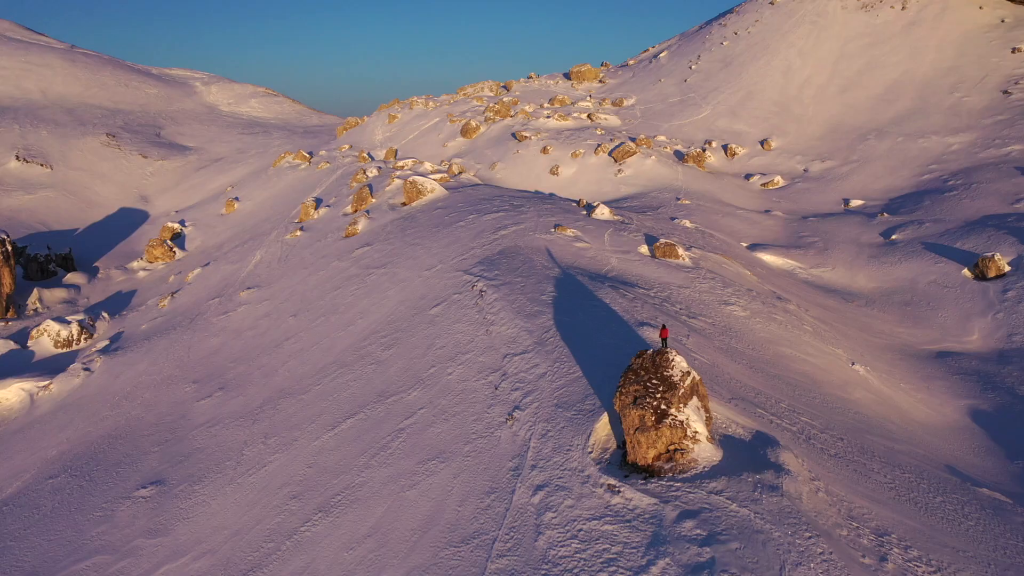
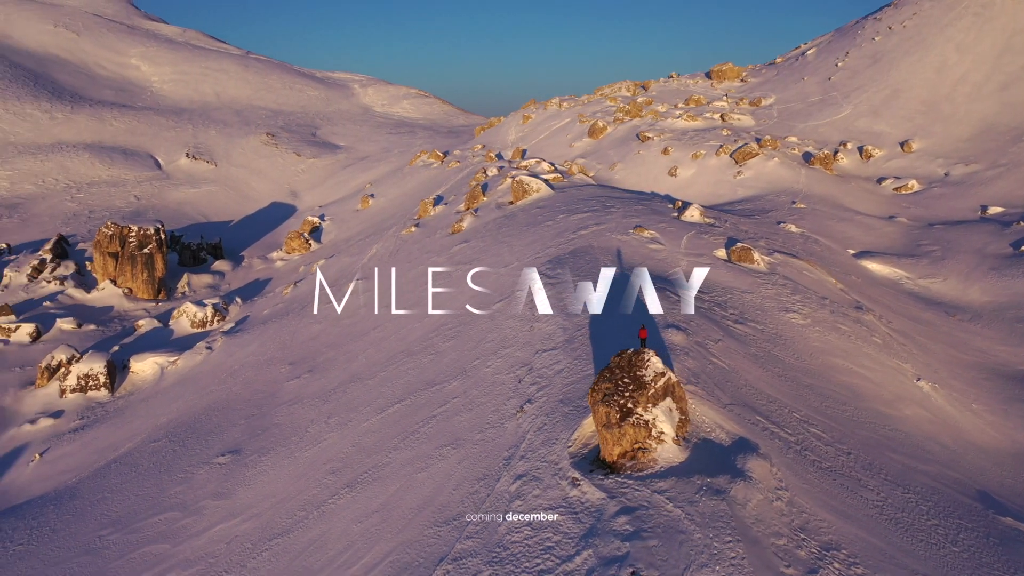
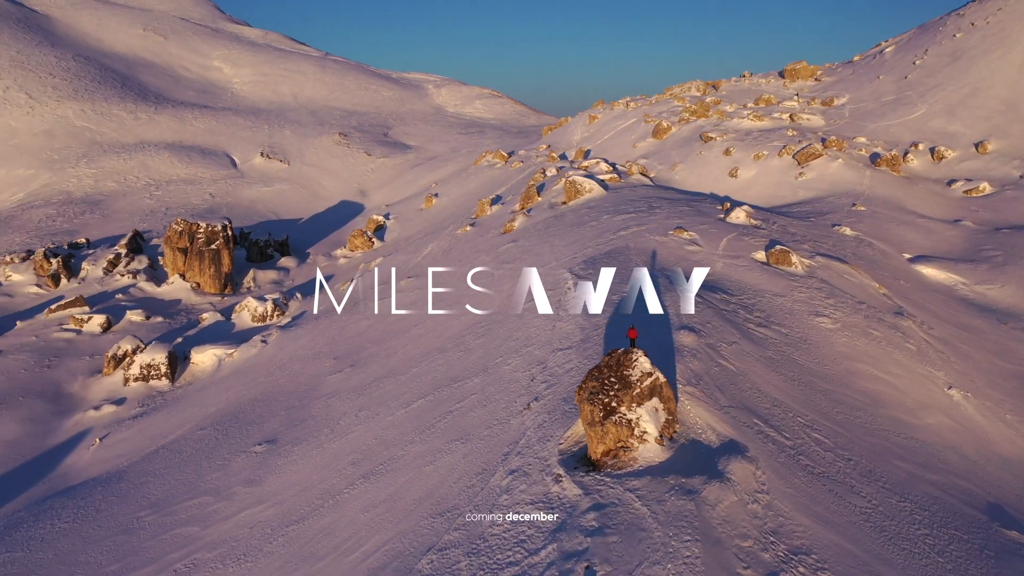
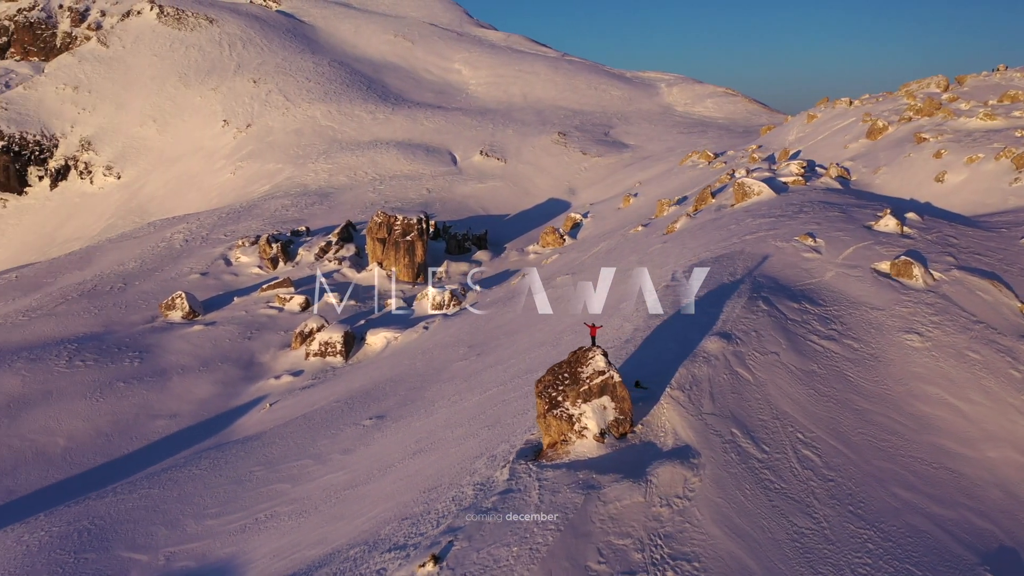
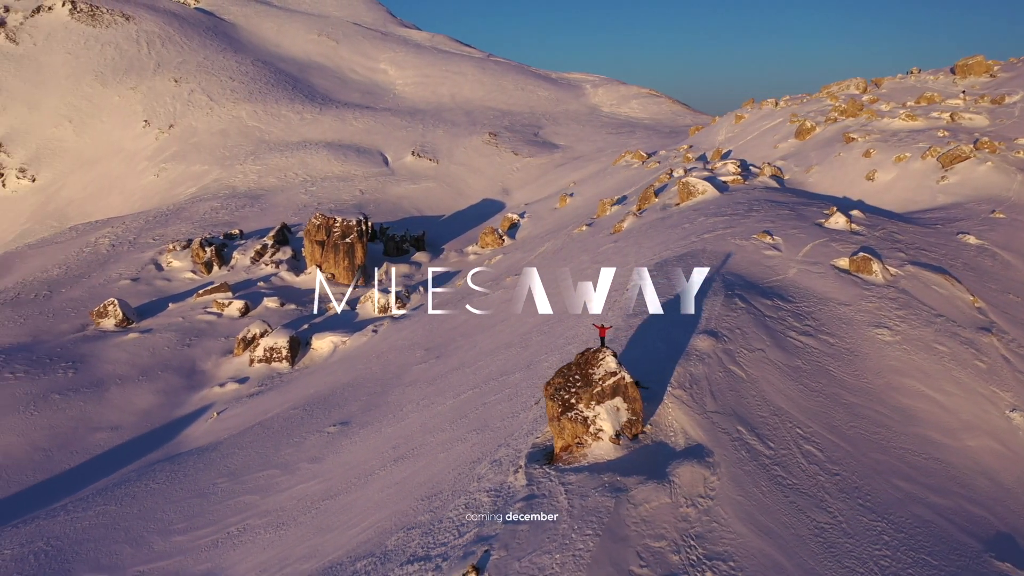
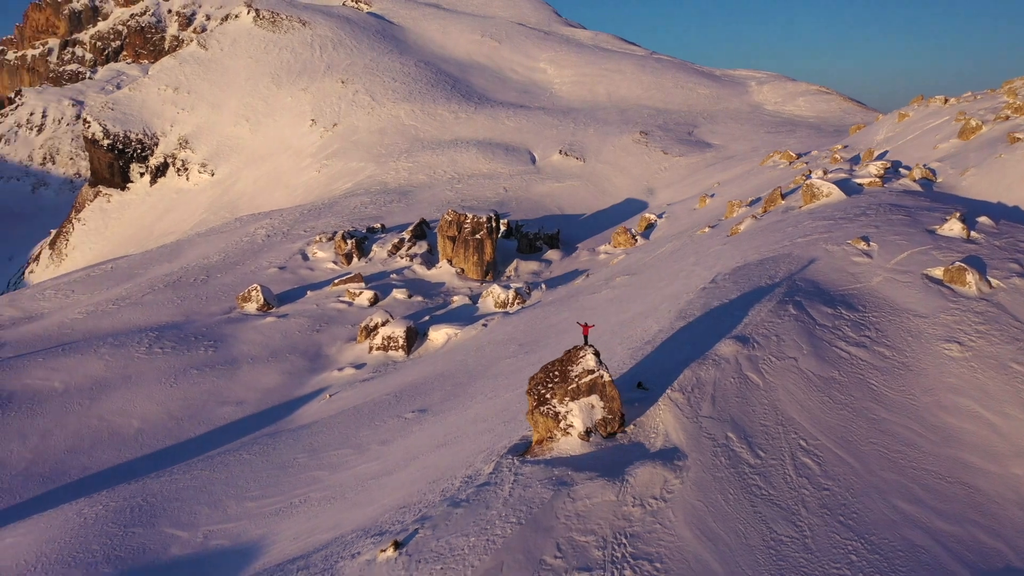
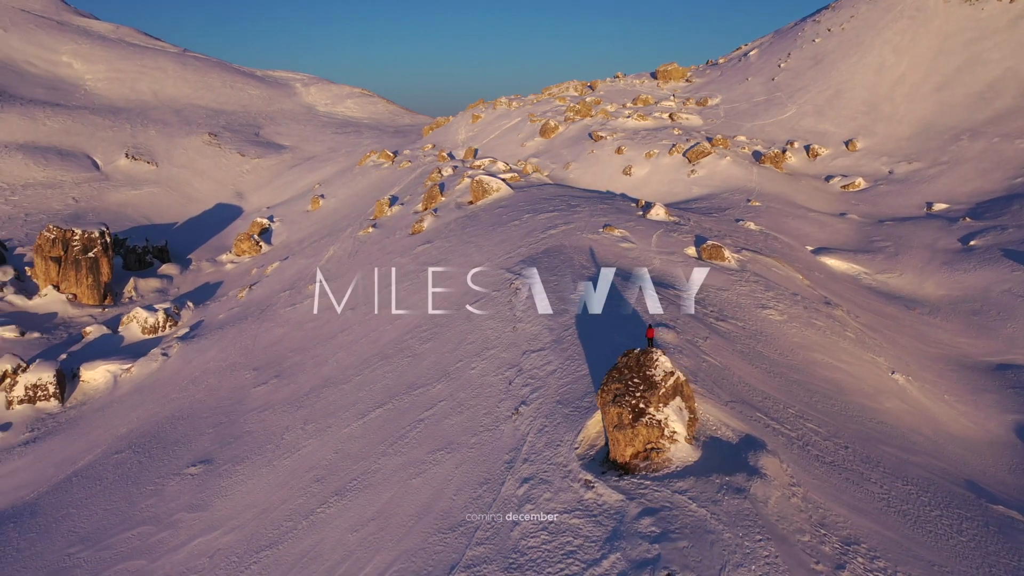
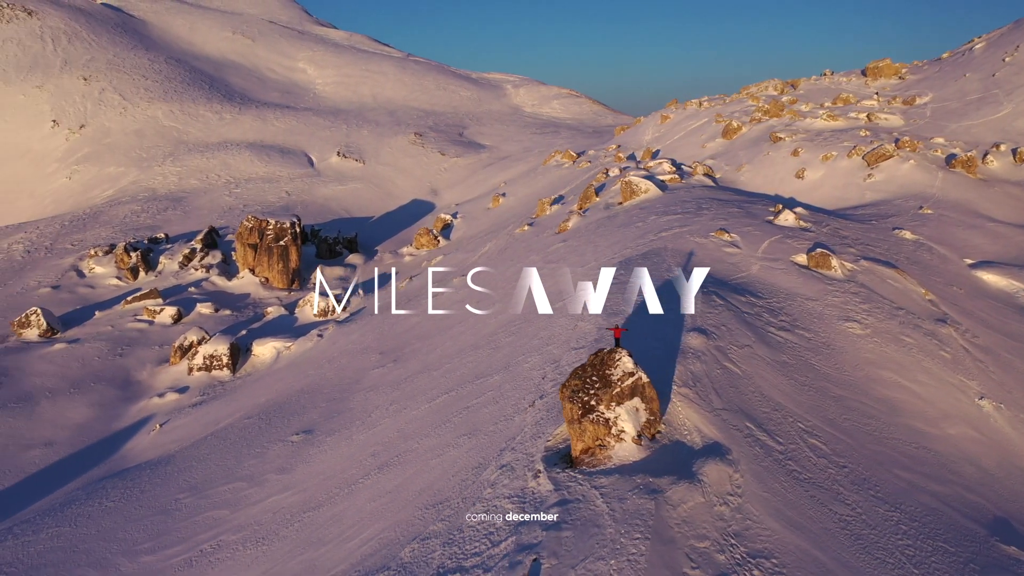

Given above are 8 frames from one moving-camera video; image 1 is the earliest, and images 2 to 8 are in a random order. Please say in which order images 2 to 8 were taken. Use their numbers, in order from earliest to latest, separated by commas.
7, 2, 3, 8, 5, 4, 6
